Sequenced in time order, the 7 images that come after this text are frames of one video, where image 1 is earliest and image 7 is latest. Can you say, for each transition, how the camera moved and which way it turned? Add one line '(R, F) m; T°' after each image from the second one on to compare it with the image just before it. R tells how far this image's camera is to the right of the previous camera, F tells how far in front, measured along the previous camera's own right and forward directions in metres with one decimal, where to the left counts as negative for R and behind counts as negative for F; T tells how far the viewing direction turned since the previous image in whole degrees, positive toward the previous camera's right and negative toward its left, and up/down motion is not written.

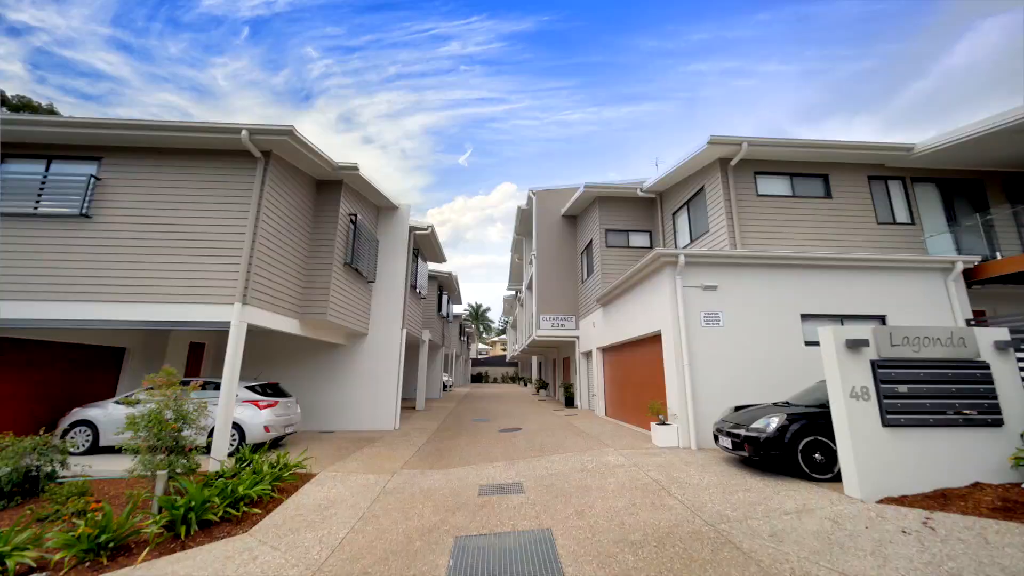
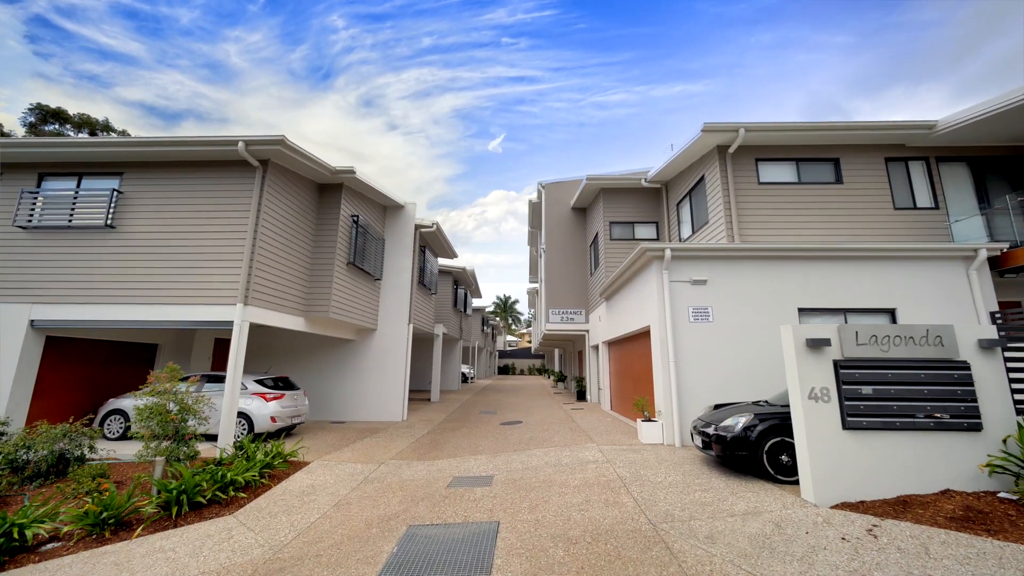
(+0.9, -0.1) m; -5°
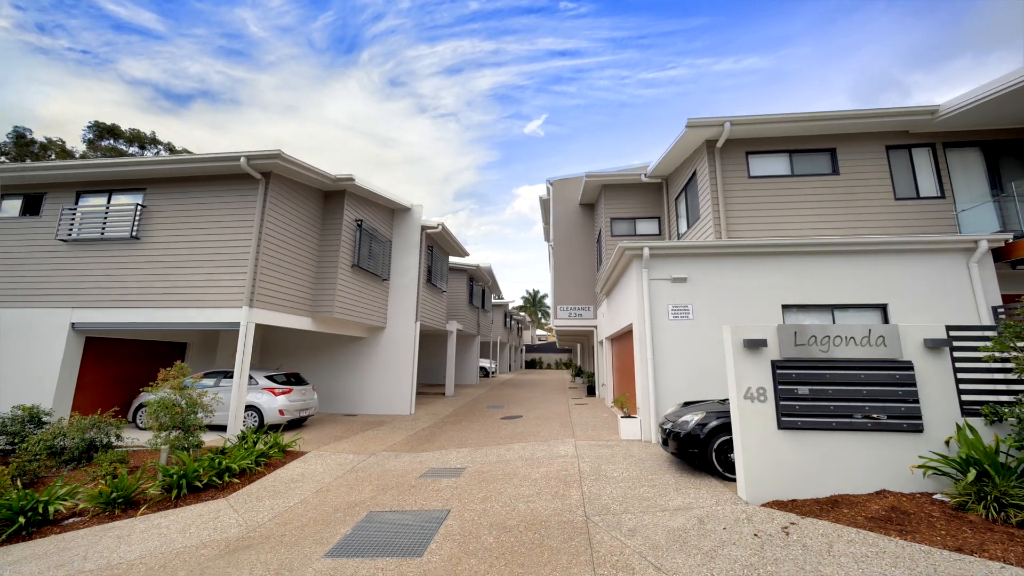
(+1.0, -0.2) m; -4°
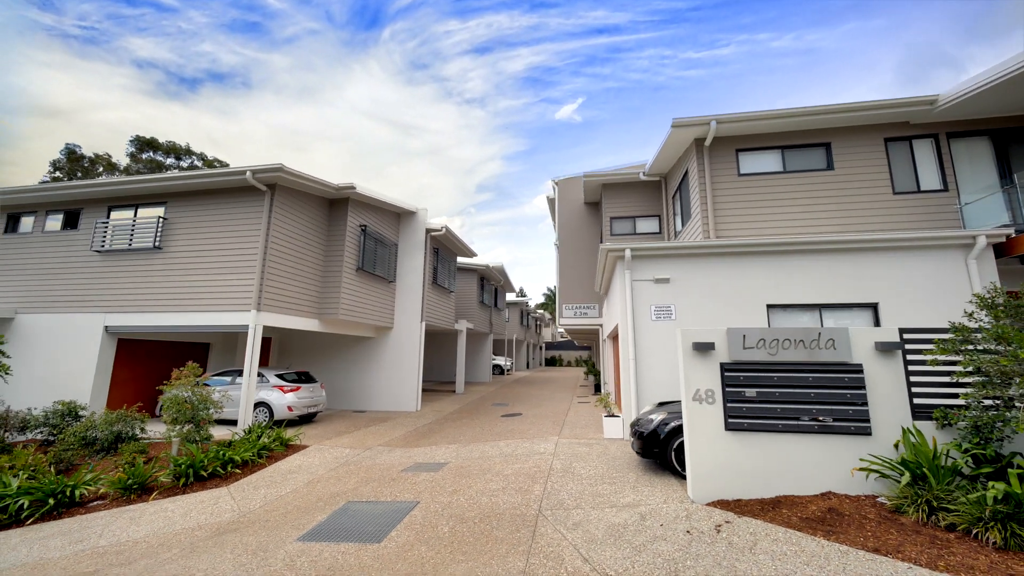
(+0.8, -0.2) m; -4°
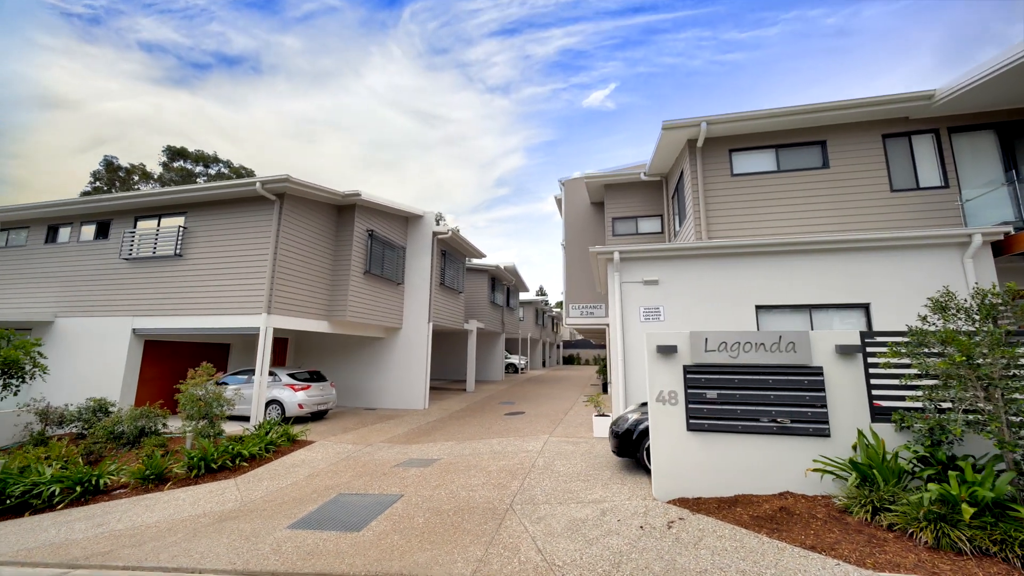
(+0.6, -0.2) m; -3°
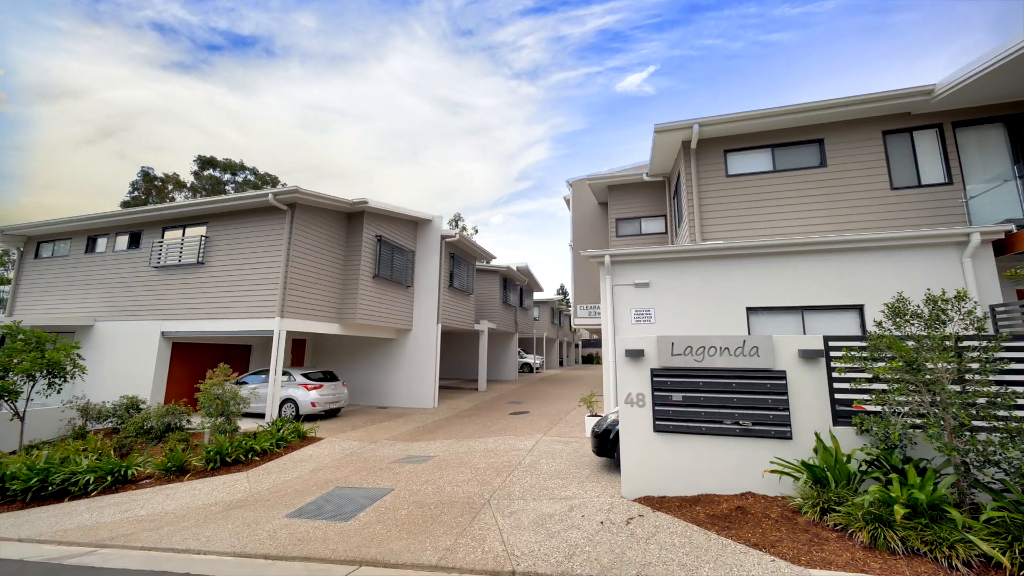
(+0.6, -0.2) m; -3°
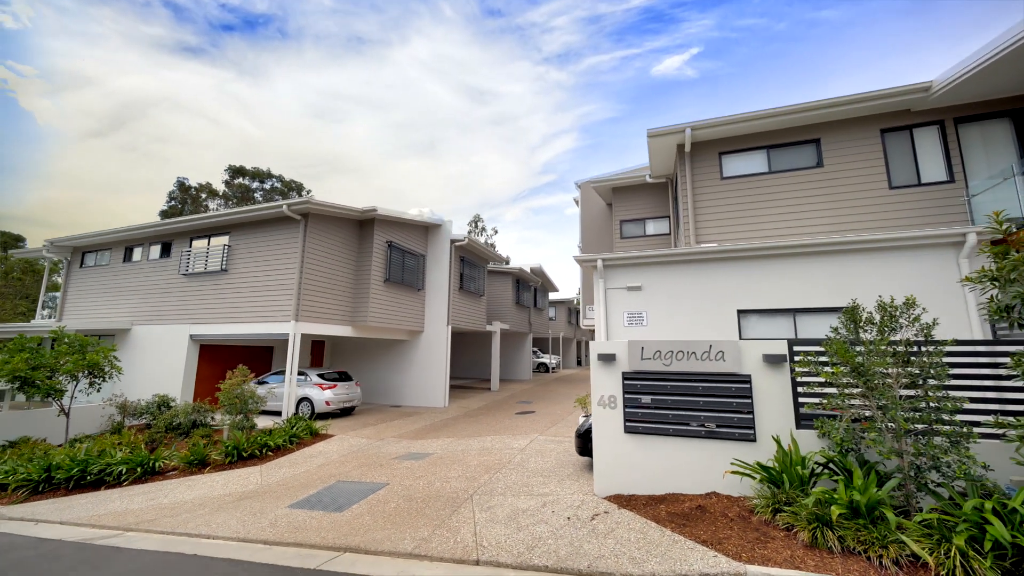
(+0.6, -0.3) m; -3°
